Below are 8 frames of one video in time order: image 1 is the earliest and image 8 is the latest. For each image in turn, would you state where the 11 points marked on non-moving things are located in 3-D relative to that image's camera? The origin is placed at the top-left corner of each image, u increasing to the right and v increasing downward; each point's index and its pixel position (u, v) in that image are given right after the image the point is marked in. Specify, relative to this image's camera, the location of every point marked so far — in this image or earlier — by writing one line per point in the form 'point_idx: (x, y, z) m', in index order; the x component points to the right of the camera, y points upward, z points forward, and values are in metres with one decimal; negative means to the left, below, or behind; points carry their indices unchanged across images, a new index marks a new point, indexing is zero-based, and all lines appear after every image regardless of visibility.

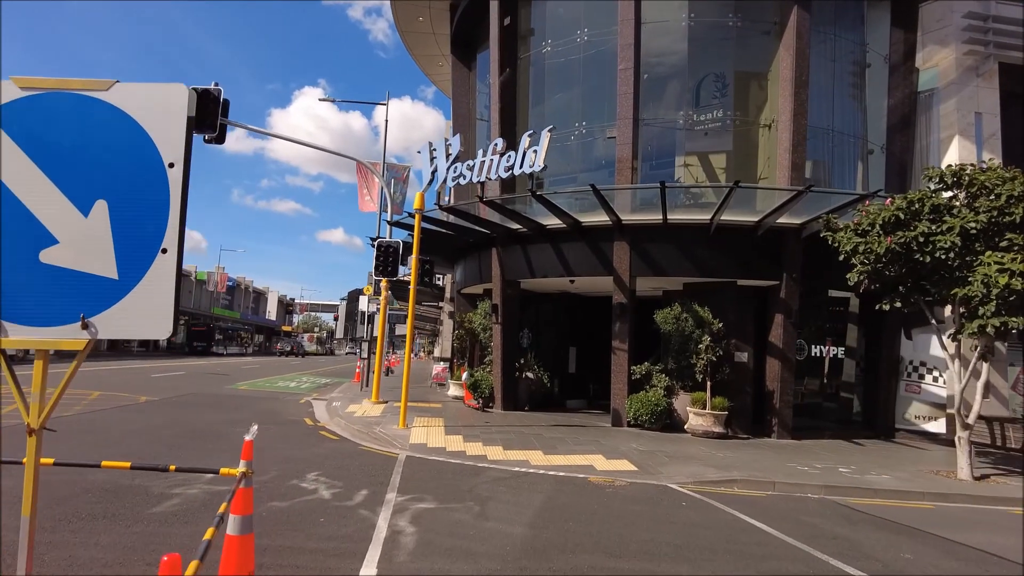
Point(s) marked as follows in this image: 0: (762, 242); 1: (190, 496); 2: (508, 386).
0: (+5.9, +1.1, +15.1) m
1: (-3.5, -2.2, +6.8) m
2: (-0.1, -2.7, +17.8) m
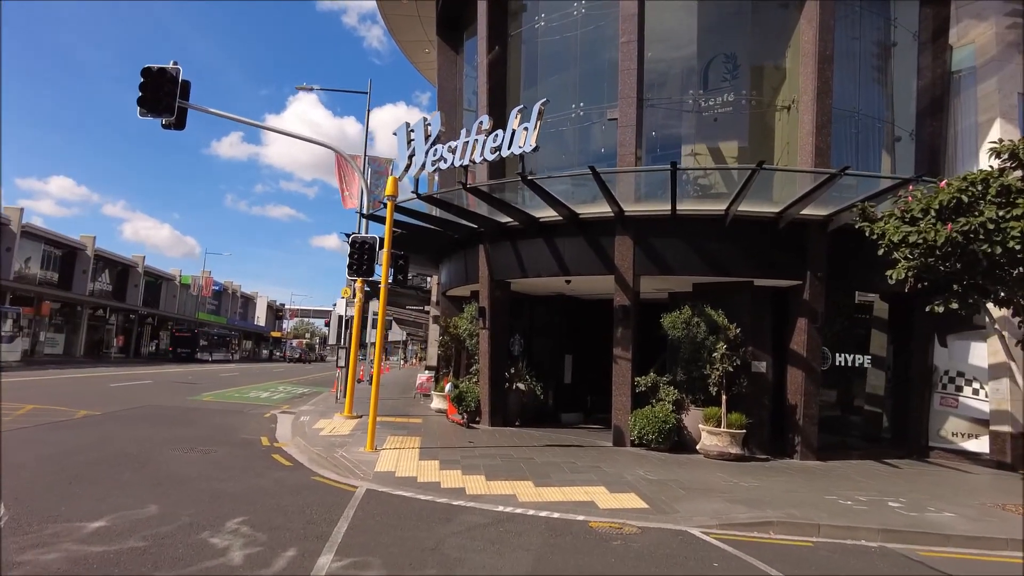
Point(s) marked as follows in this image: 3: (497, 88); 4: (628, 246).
0: (+5.7, +1.1, +13.3) m
1: (-3.6, -2.1, +5.0) m
2: (-0.4, -2.8, +15.9) m
3: (-0.4, +5.4, +17.3) m
4: (+2.5, +0.9, +13.6) m
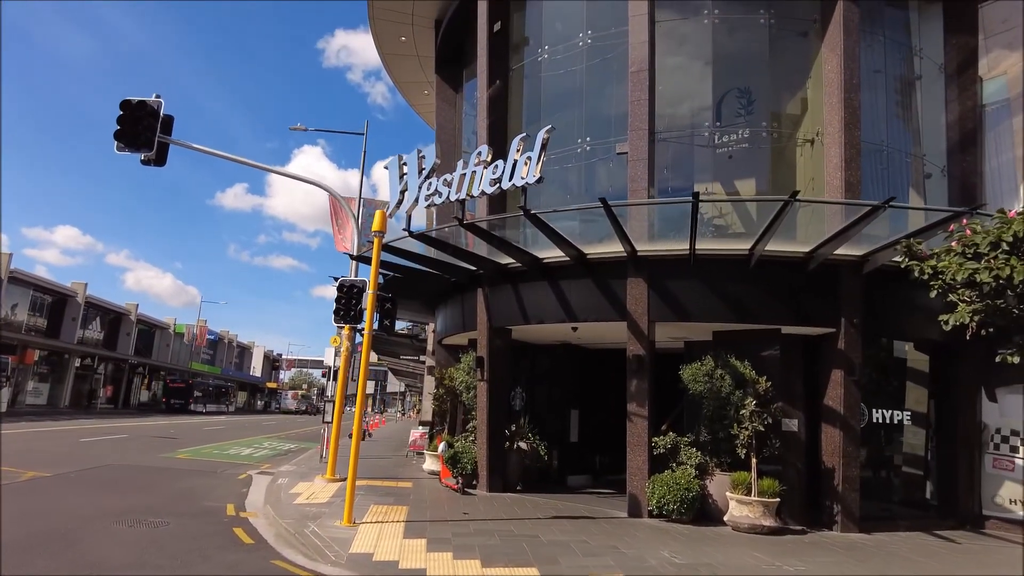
0: (+5.7, +0.2, +12.1) m
1: (-3.6, -2.4, +3.4) m
2: (-0.3, -3.8, +14.4) m
3: (-0.4, +4.2, +16.3) m
4: (+2.5, 0.0, +12.3) m
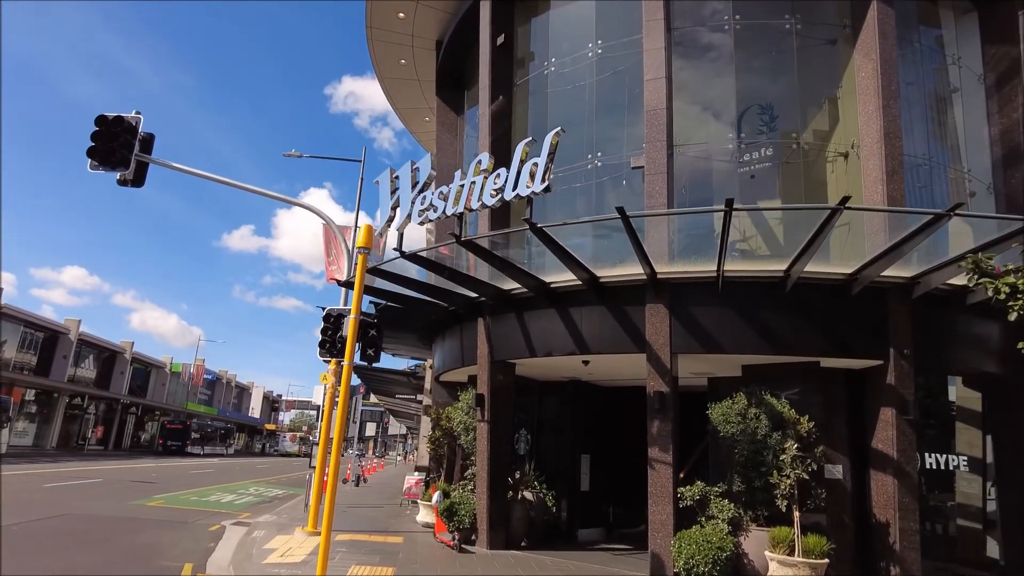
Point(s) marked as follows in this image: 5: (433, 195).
0: (+5.8, -0.3, +10.7) m
1: (-3.6, -2.2, +2.0) m
2: (-0.3, -4.4, +12.7) m
3: (-0.3, +3.5, +15.2) m
4: (+2.6, -0.5, +11.0) m
5: (-1.3, +1.5, +10.4) m
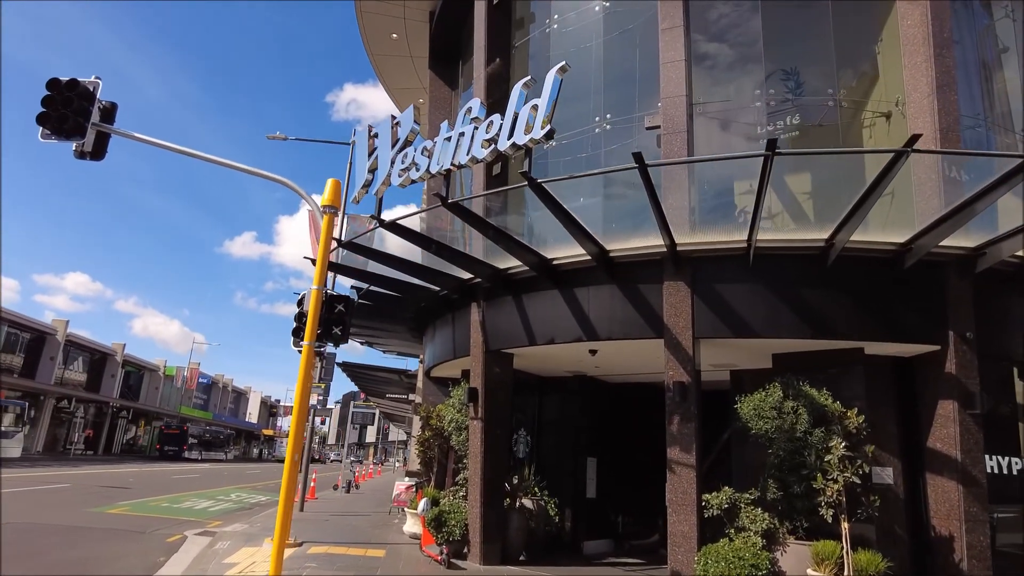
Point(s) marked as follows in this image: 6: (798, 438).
0: (+5.7, +0.1, +9.2) m
1: (-3.7, -1.8, +0.5) m
2: (-0.3, -4.1, +11.2) m
3: (-0.3, +3.8, +13.8) m
4: (+2.5, -0.1, +9.5) m
5: (-1.4, +1.9, +9.0) m
6: (+3.8, -2.0, +8.5) m
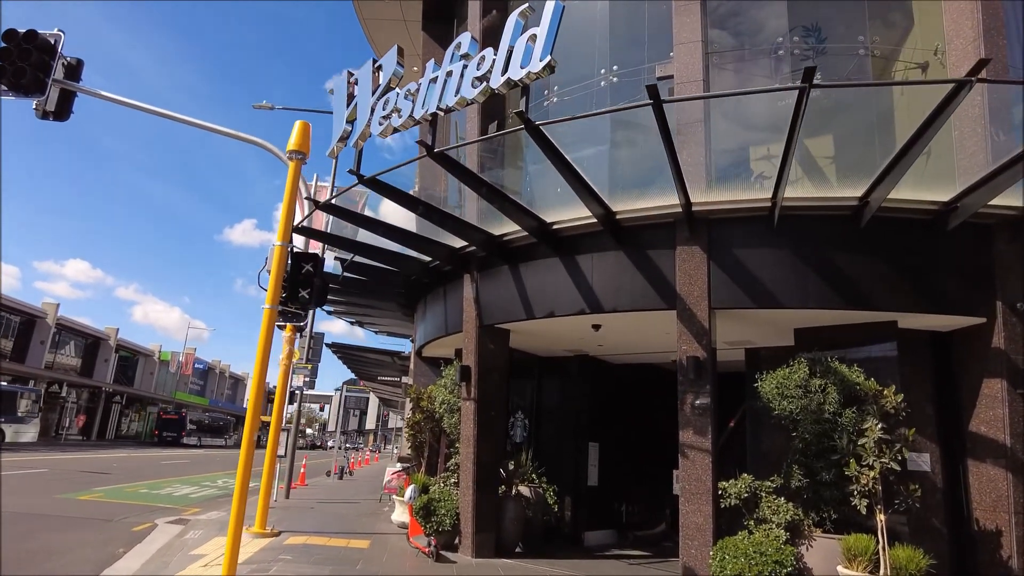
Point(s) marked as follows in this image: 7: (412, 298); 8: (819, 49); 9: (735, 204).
0: (+5.6, +0.6, +8.2) m
1: (-3.8, -1.4, -0.5) m
2: (-0.4, -3.6, +10.3) m
3: (-0.3, +4.4, +12.7) m
4: (+2.5, +0.4, +8.5) m
5: (-1.4, +2.4, +8.0) m
6: (+3.8, -1.6, +7.6) m
7: (-2.3, -0.3, +14.9) m
8: (+4.9, +3.8, +10.2) m
9: (+2.9, +1.1, +8.4) m
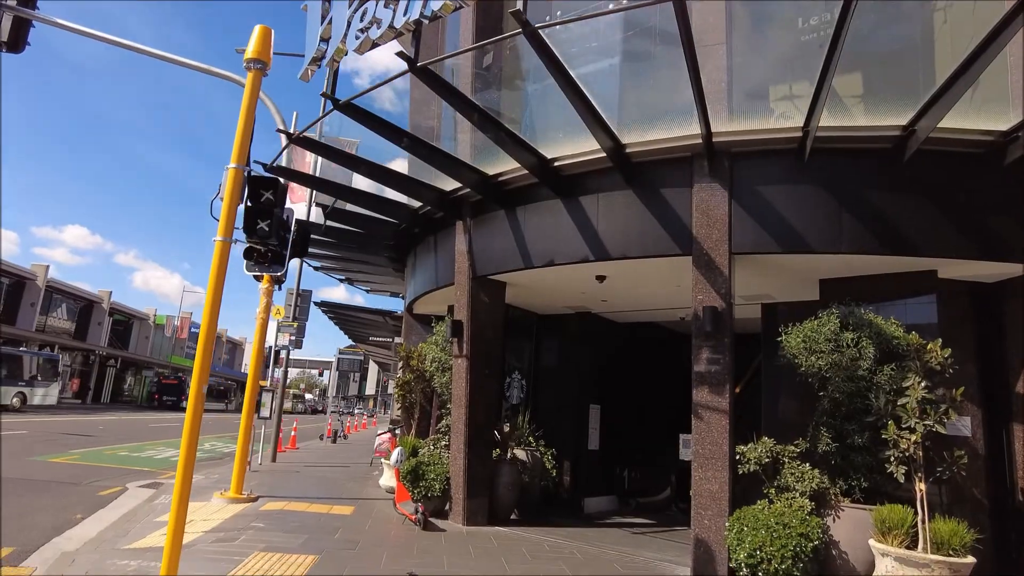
0: (+5.6, +1.2, +7.2) m
1: (-3.8, -1.2, -1.3) m
2: (-0.5, -2.8, +9.5) m
3: (-0.4, +5.3, +11.6) m
4: (+2.4, +1.0, +7.5) m
5: (-1.4, +3.1, +6.9) m
6: (+3.7, -0.9, +6.7) m
7: (-2.4, +0.7, +13.9) m
8: (+4.9, +4.6, +9.1) m
9: (+2.8, +1.7, +7.4) m
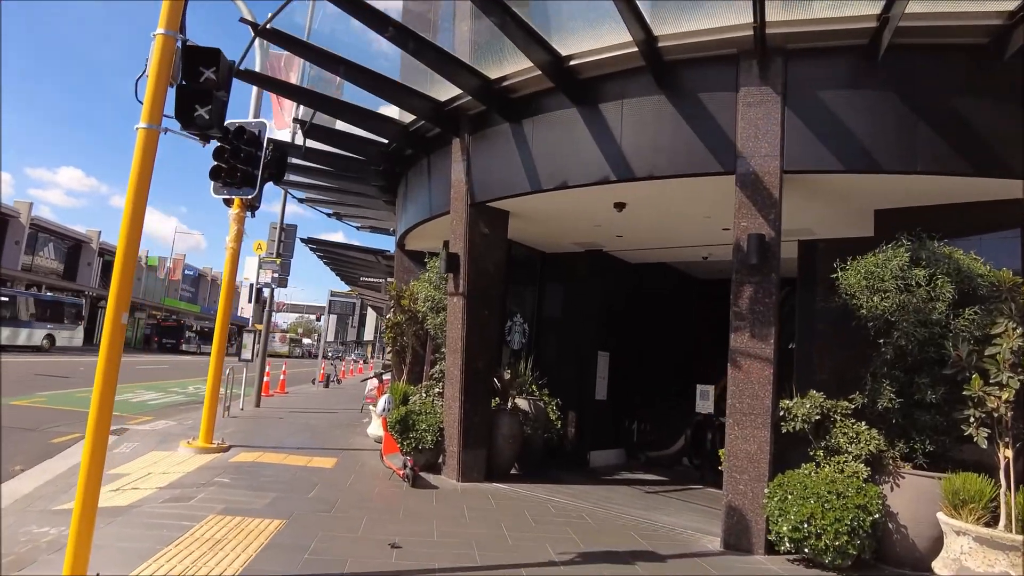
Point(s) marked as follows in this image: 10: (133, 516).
0: (+5.7, +1.8, +5.9) m
1: (-3.7, -1.0, -2.5) m
2: (-0.5, -1.8, +8.5) m
3: (-0.2, +6.4, +9.9) m
4: (+2.5, +1.8, +6.2) m
5: (-1.3, +3.8, +5.4) m
6: (+3.7, -0.3, +5.6) m
7: (-2.3, +2.0, +12.6) m
8: (+5.0, +5.4, +7.5) m
9: (+2.9, +2.4, +6.1) m
10: (-3.3, -2.0, +5.6) m
